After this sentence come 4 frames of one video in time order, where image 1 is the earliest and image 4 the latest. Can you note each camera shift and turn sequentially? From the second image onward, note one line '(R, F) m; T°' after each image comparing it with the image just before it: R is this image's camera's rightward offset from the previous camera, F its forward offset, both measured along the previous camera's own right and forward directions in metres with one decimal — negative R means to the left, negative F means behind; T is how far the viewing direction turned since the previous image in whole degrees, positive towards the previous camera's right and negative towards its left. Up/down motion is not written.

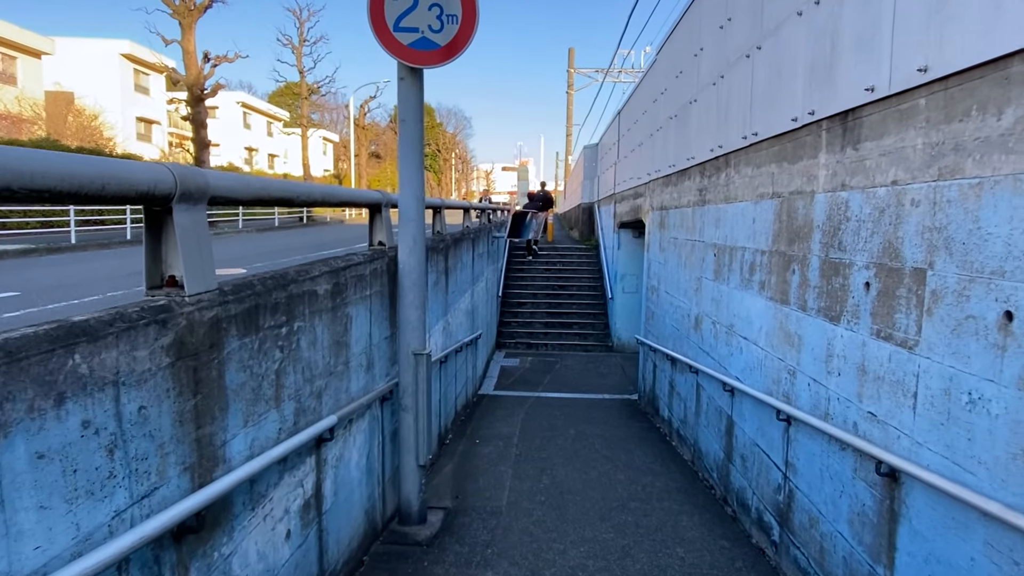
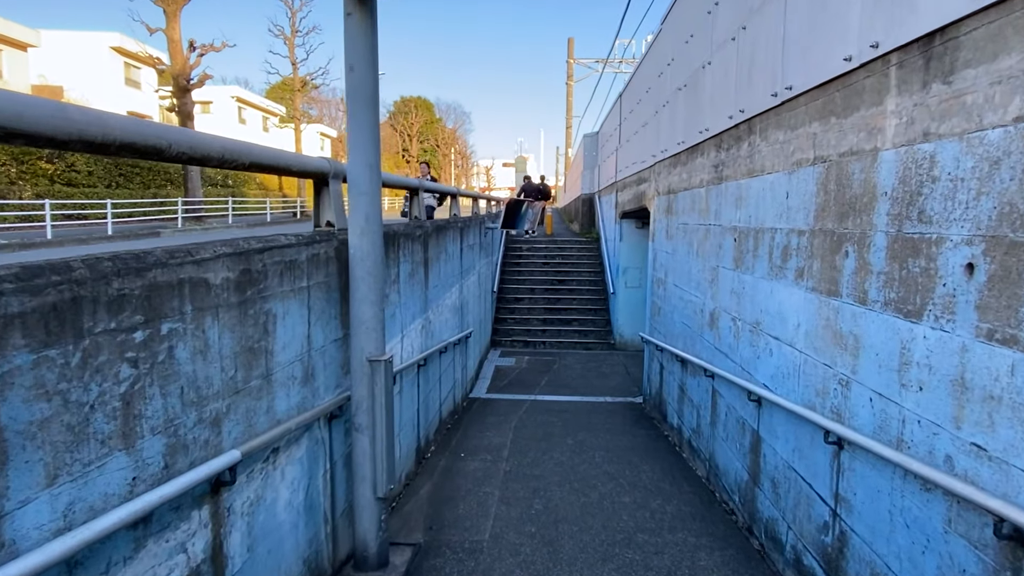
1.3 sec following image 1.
(+0.1, +0.7) m; 0°
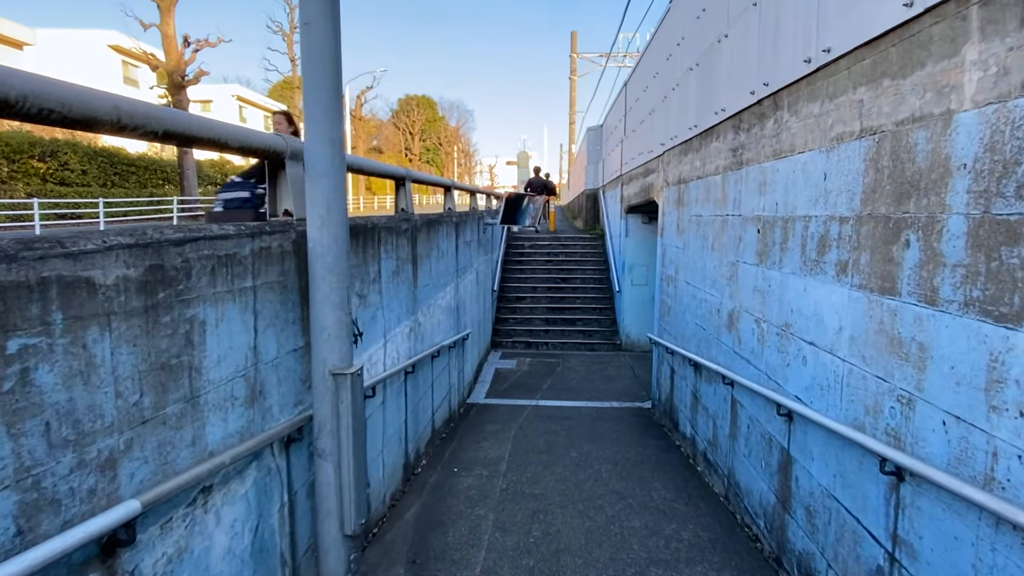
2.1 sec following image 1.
(+0.1, +0.5) m; 0°
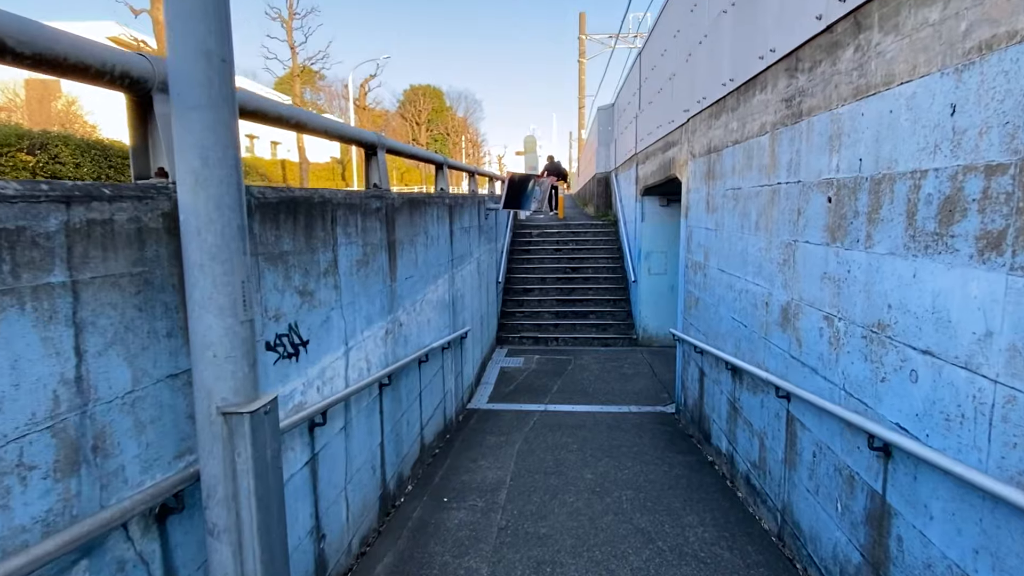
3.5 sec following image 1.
(+0.1, +0.8) m; -1°
